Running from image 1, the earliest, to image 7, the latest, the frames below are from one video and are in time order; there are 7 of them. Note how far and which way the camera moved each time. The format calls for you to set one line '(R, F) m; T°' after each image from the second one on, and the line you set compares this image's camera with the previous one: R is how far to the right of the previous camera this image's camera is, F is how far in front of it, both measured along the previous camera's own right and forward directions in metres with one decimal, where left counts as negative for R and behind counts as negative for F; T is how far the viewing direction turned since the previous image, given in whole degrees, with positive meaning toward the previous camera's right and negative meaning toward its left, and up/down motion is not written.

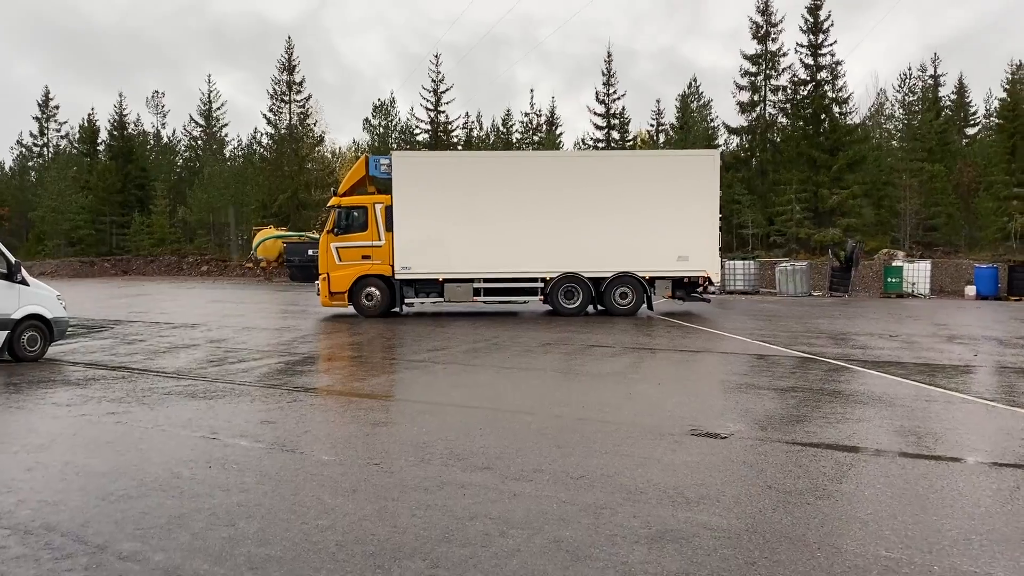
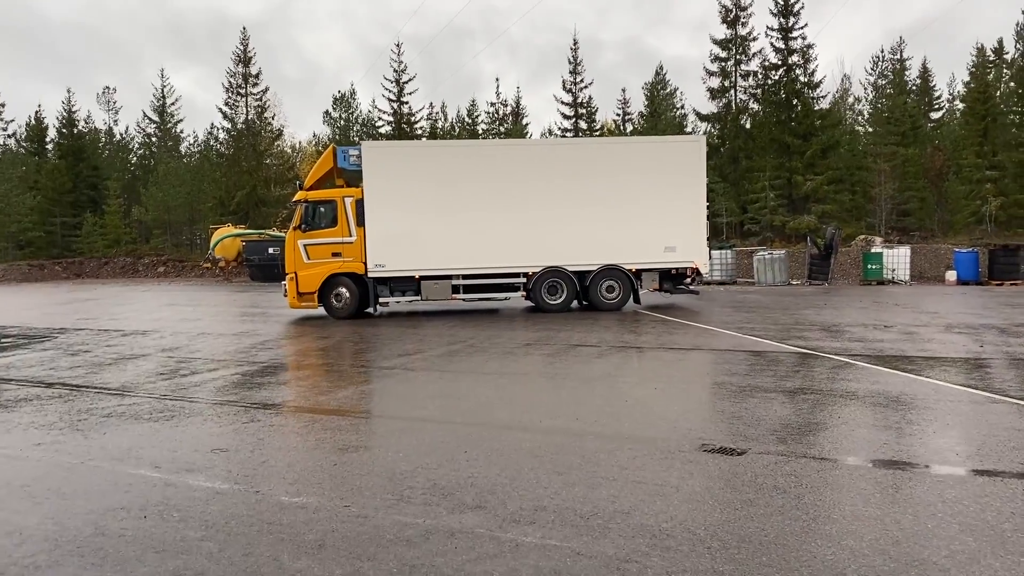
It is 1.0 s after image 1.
(-0.2, +1.0) m; +3°
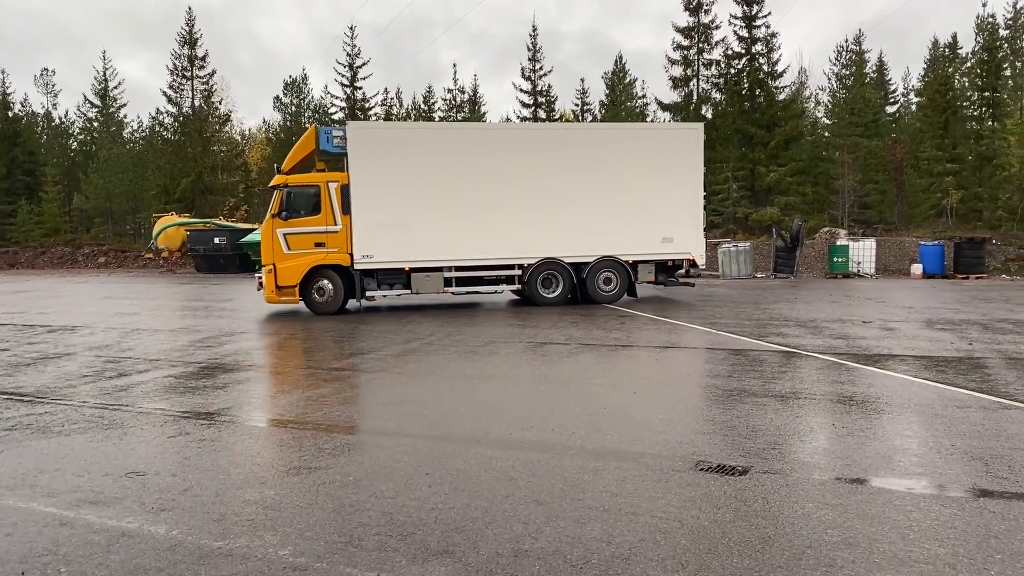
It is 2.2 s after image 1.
(-0.1, +0.9) m; +3°
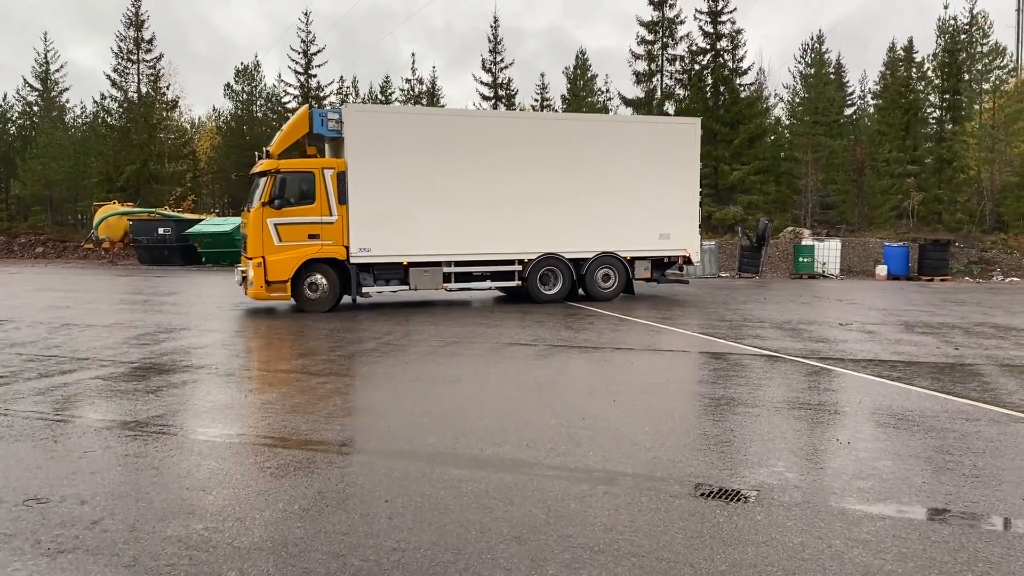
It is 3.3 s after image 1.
(-0.1, +0.8) m; +3°
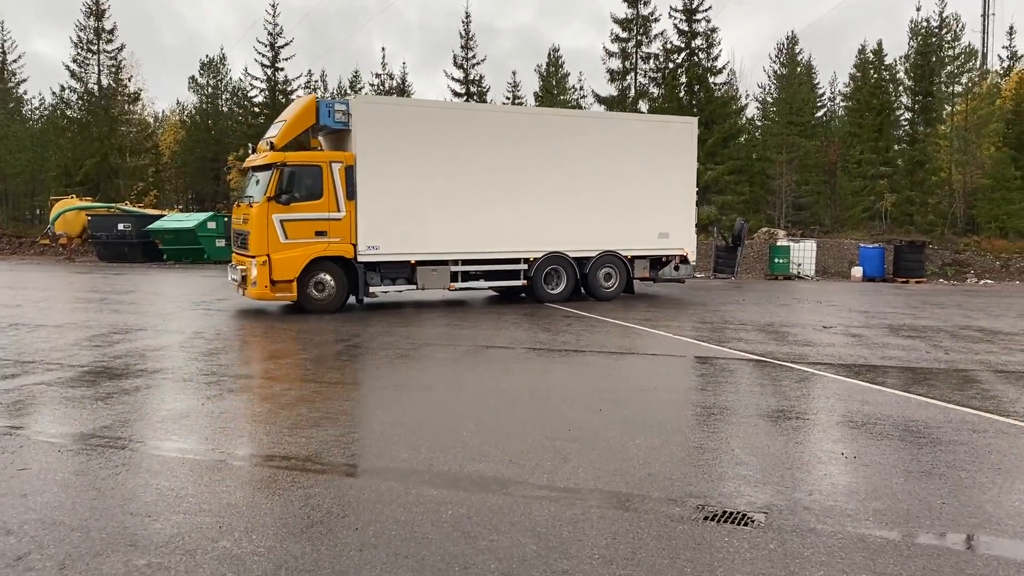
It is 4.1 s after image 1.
(-0.1, +0.5) m; +2°
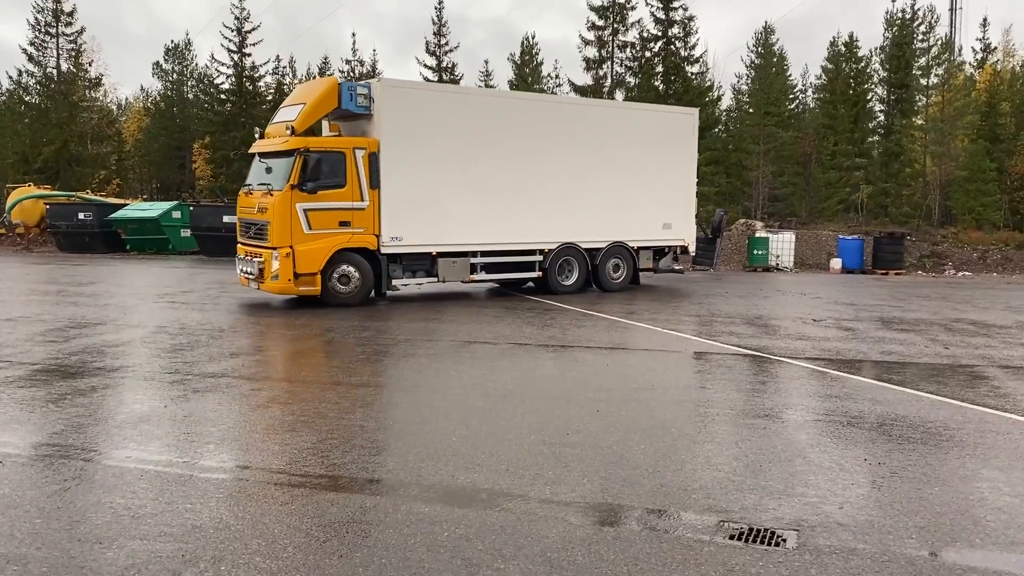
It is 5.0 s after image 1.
(-0.2, +0.5) m; +2°
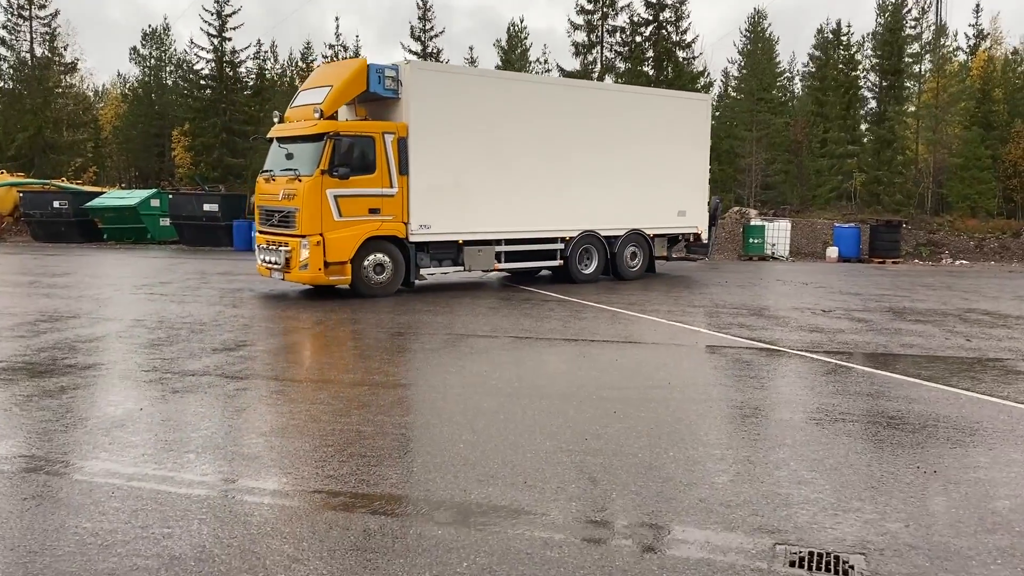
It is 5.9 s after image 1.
(-0.2, +0.6) m; +1°
